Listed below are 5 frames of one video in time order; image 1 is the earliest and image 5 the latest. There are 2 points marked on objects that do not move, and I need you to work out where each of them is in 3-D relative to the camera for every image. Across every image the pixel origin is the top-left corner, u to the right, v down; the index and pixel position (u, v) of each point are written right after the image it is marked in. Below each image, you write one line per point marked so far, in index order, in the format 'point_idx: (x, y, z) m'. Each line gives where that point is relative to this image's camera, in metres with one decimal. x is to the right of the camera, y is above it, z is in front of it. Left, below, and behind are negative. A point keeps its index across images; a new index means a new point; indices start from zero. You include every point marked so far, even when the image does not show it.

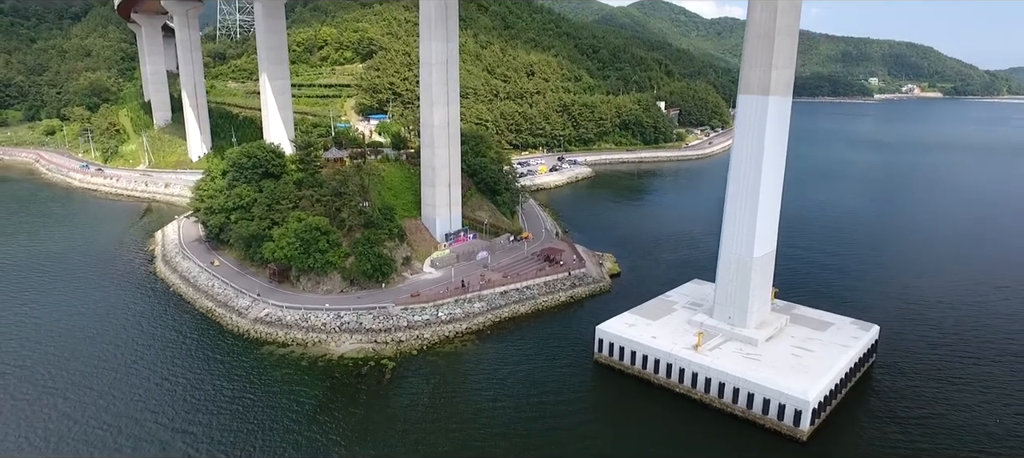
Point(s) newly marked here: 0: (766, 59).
0: (+6.0, +4.0, +15.3) m
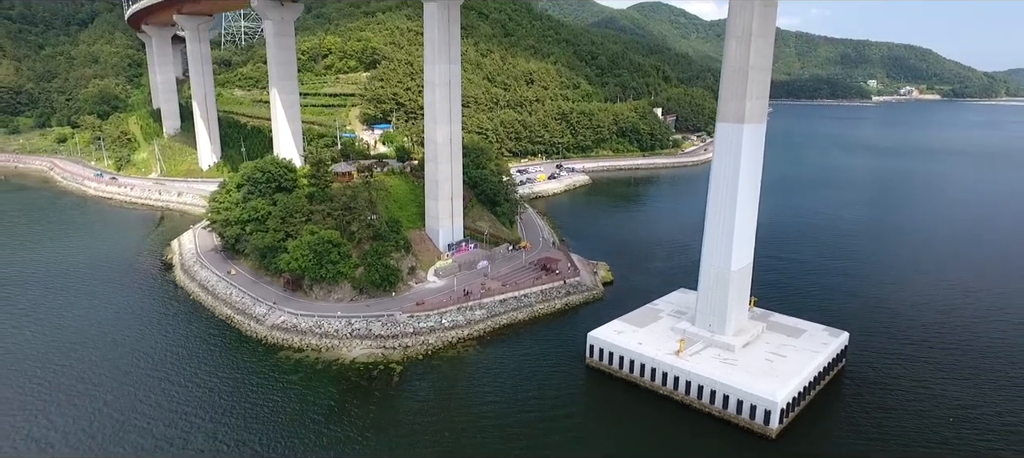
0: (+5.9, +3.6, +16.8) m
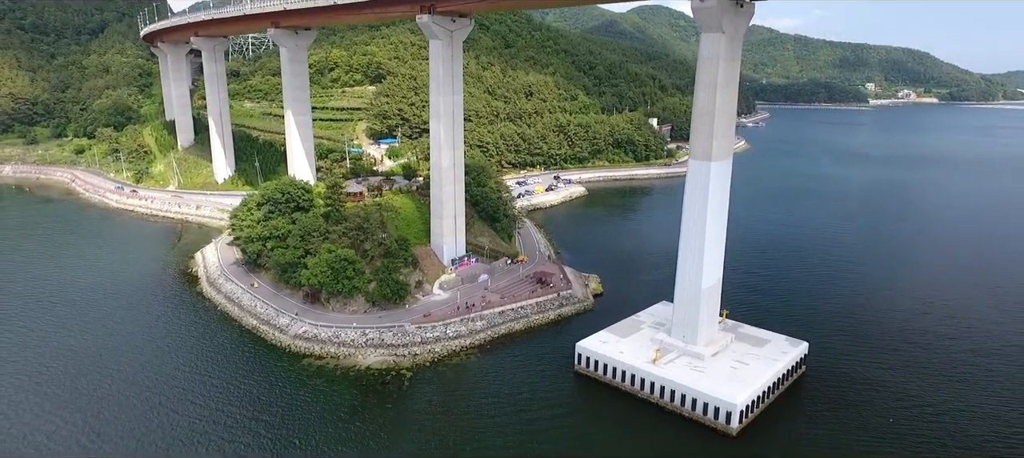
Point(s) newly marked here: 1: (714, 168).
0: (+5.8, +2.9, +19.3) m
1: (+6.1, +1.8, +19.5) m
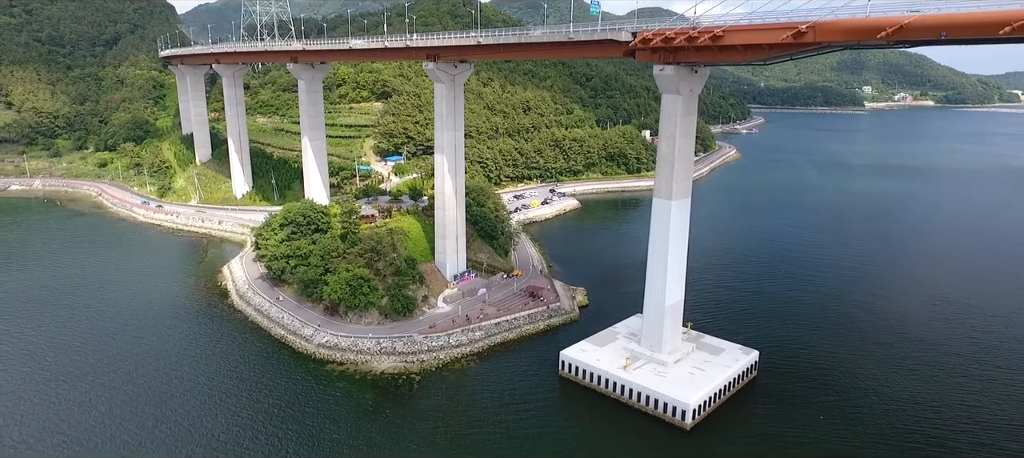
0: (+5.6, +1.9, +23.0) m
1: (+5.8, +0.8, +23.3) m
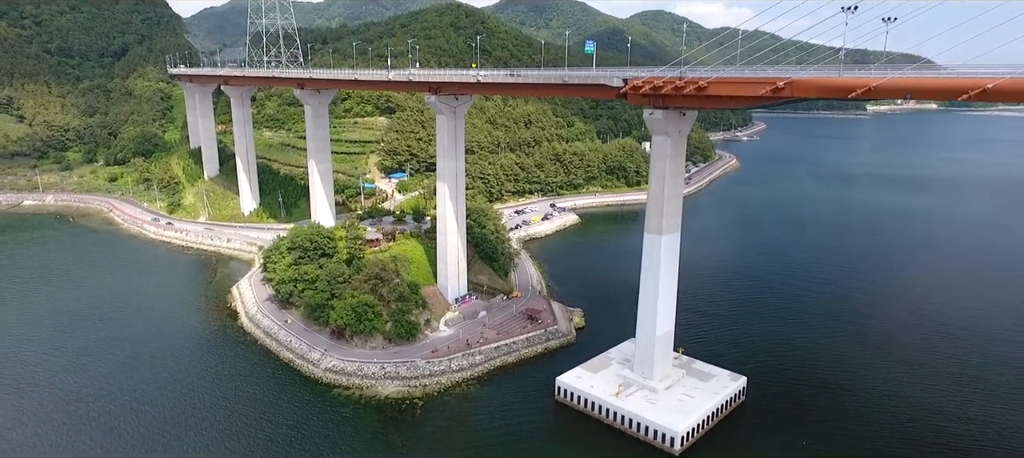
0: (+5.5, +0.6, +24.2) m
1: (+5.7, -0.5, +24.4) m
